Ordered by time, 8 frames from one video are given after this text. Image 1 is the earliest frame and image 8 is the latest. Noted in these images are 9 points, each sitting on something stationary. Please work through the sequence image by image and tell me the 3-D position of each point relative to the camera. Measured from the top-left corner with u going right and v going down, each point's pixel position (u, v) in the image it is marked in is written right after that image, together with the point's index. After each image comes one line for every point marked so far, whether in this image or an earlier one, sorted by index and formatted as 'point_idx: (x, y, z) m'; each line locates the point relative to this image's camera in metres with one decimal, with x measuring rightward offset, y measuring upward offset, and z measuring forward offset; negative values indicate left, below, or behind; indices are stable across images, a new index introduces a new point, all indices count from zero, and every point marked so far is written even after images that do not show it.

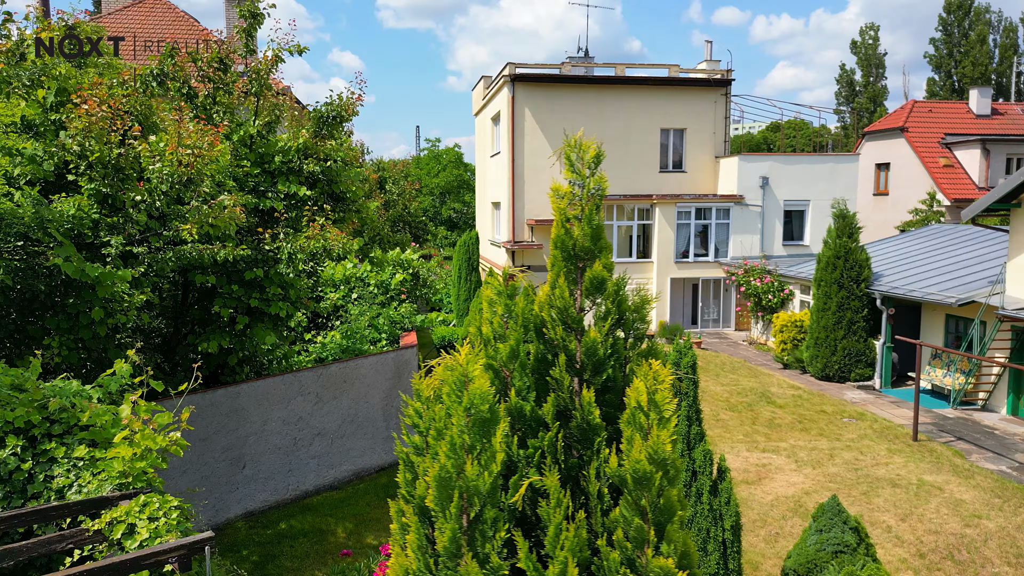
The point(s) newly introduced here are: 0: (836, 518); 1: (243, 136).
0: (+3.2, -2.2, +6.6) m
1: (-3.5, +2.0, +8.7) m
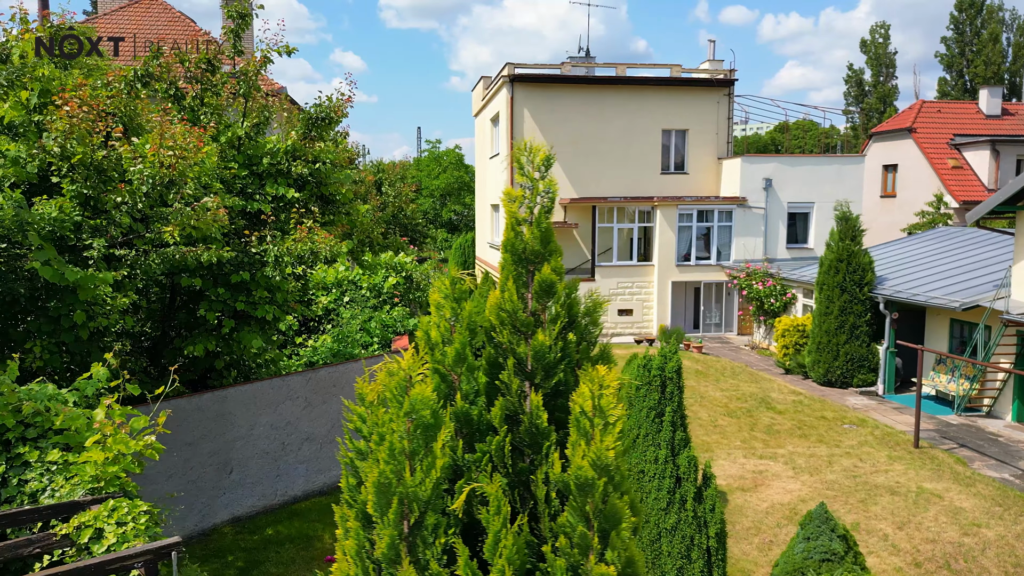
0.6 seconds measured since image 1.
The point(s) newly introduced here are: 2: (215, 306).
0: (+3.0, -2.2, +6.4) m
1: (-3.7, +2.0, +8.7) m
2: (-3.6, -0.2, +8.1) m
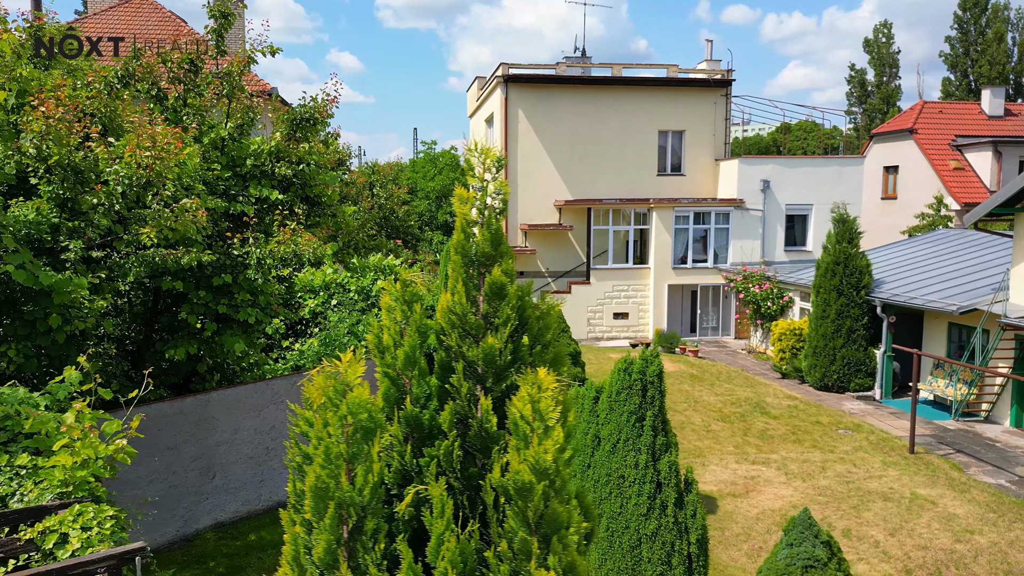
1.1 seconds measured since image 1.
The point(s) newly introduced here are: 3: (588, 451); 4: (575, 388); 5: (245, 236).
0: (+2.8, -2.3, +6.3) m
1: (-3.9, +1.9, +8.6) m
2: (-3.8, -0.3, +8.0) m
3: (+0.8, -1.7, +7.0) m
4: (+0.7, -1.1, +7.5) m
5: (-3.5, +0.7, +8.6) m
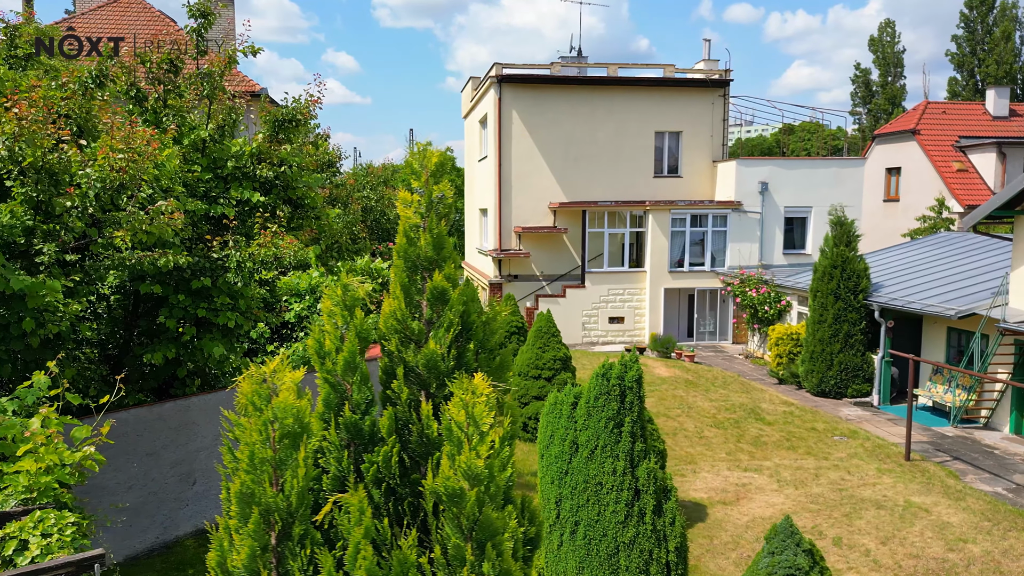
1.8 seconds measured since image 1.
0: (+2.5, -2.3, +6.1) m
1: (-4.1, +1.9, +8.6) m
2: (-4.0, -0.3, +8.0) m
3: (+0.5, -1.7, +6.8) m
4: (+0.4, -1.2, +7.4) m
5: (-3.7, +0.6, +8.6) m
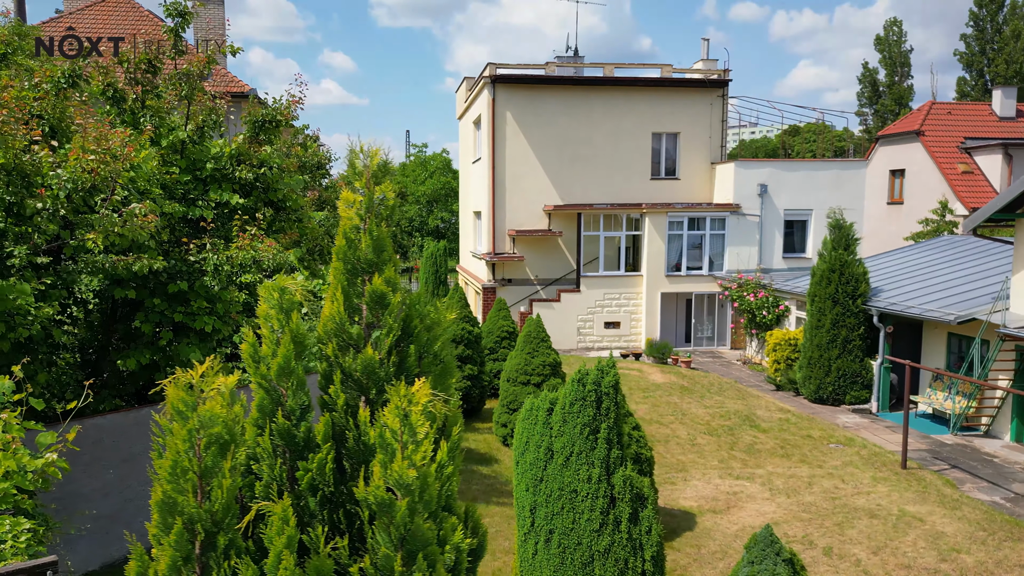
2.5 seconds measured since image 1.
0: (+2.3, -2.3, +5.9) m
1: (-4.3, +1.9, +8.5) m
2: (-4.3, -0.3, +7.9) m
3: (+0.3, -1.8, +6.7) m
4: (+0.2, -1.2, +7.2) m
5: (-3.9, +0.6, +8.5) m
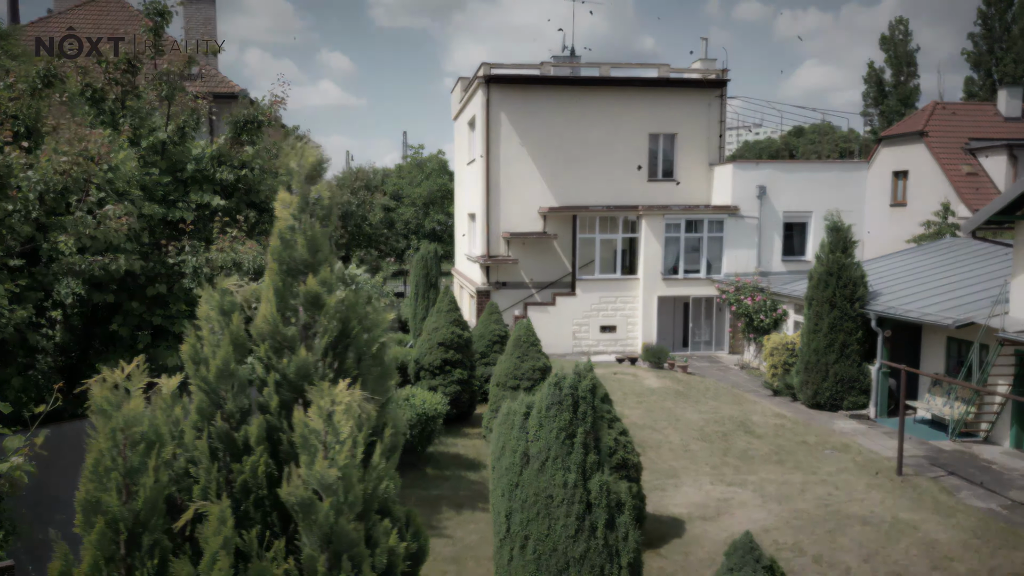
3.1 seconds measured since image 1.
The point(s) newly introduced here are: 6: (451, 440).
0: (+2.0, -2.3, +5.7) m
1: (-4.5, +1.8, +8.4) m
2: (-4.5, -0.4, +7.8) m
3: (0.0, -1.8, +6.5) m
4: (-0.1, -1.2, +7.1) m
5: (-4.1, +0.6, +8.4) m
6: (-1.1, -2.7, +12.0) m
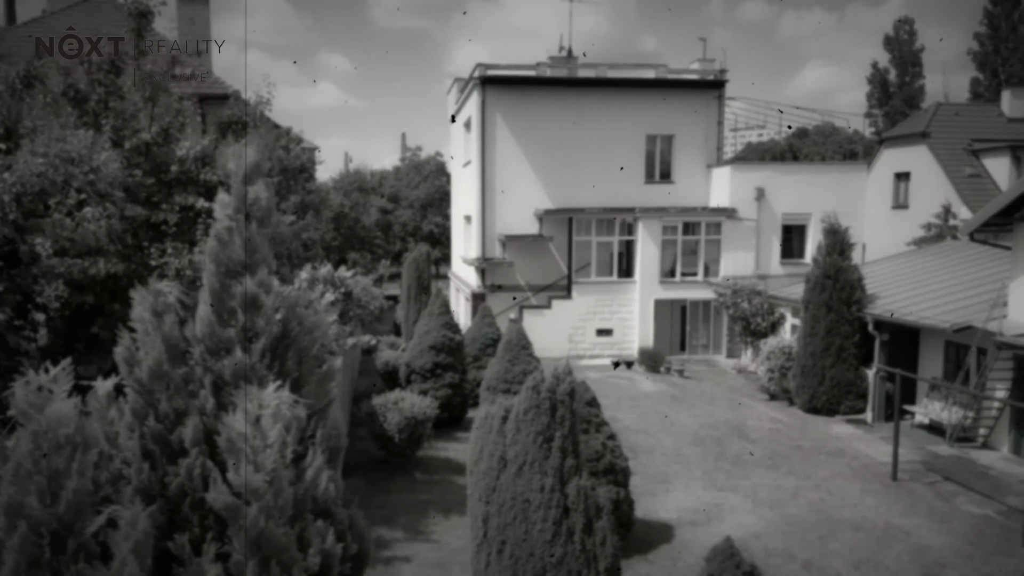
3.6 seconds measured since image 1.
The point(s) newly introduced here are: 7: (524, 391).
0: (+1.8, -2.4, +5.6) m
1: (-4.7, +1.8, +8.4) m
2: (-4.7, -0.4, +7.8) m
3: (-0.2, -1.8, +6.4) m
4: (-0.3, -1.3, +7.0) m
5: (-4.3, +0.5, +8.3) m
6: (-1.3, -2.8, +11.9) m
7: (+0.1, -1.0, +6.4) m
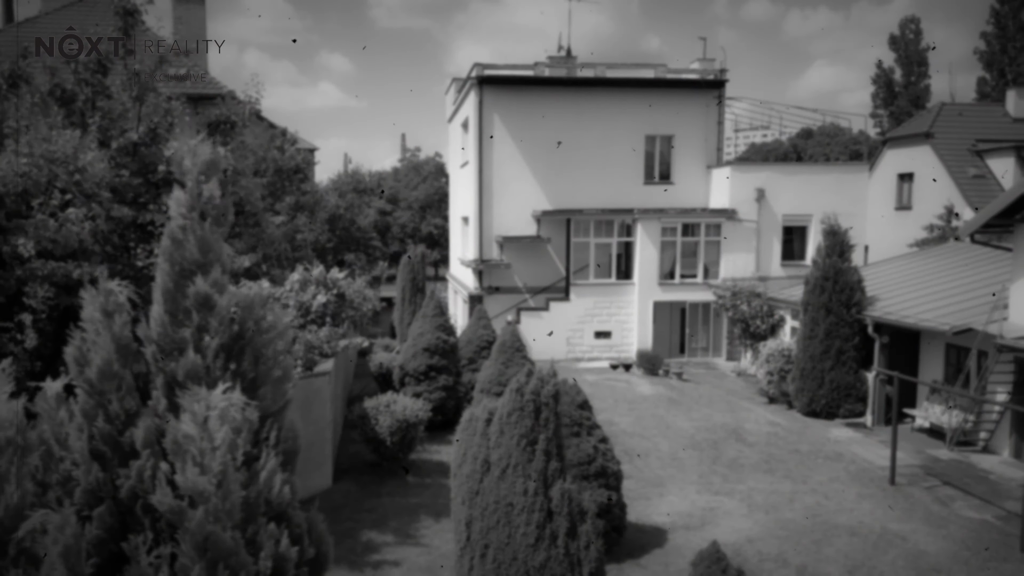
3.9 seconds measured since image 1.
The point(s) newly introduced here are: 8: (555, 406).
0: (+1.6, -2.4, +5.5) m
1: (-4.9, +1.8, +8.4) m
2: (-4.8, -0.4, +7.7) m
3: (-0.3, -1.8, +6.4) m
4: (-0.4, -1.3, +6.9) m
5: (-4.5, +0.5, +8.3) m
6: (-1.4, -2.8, +11.8) m
7: (0.0, -1.0, +6.3) m
8: (+0.4, -1.1, +6.2) m
